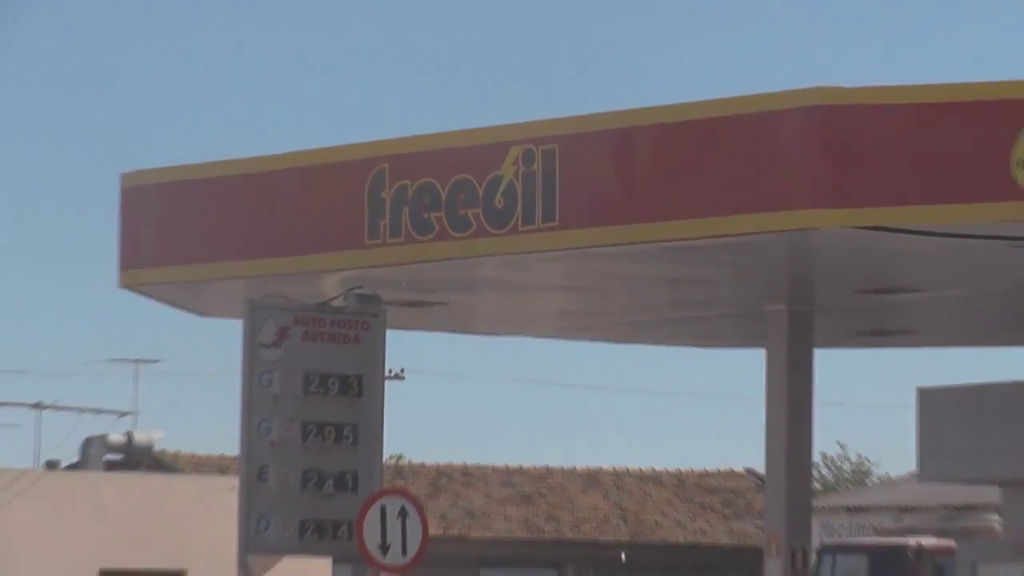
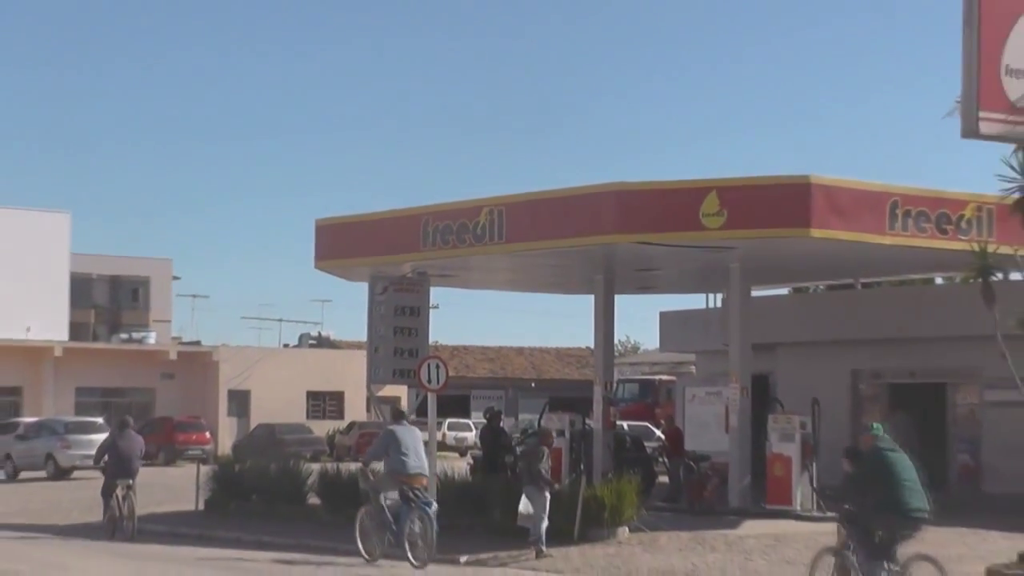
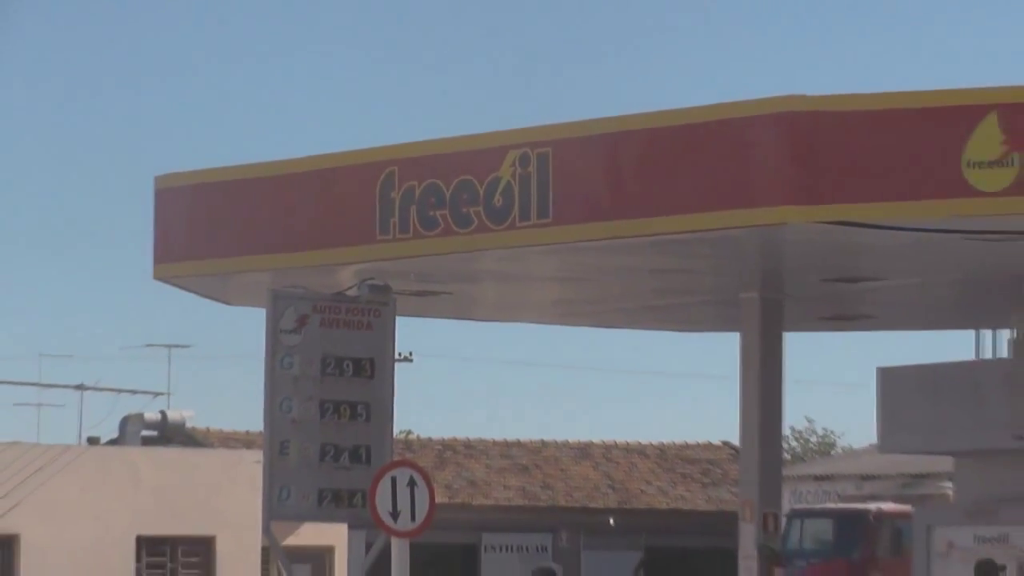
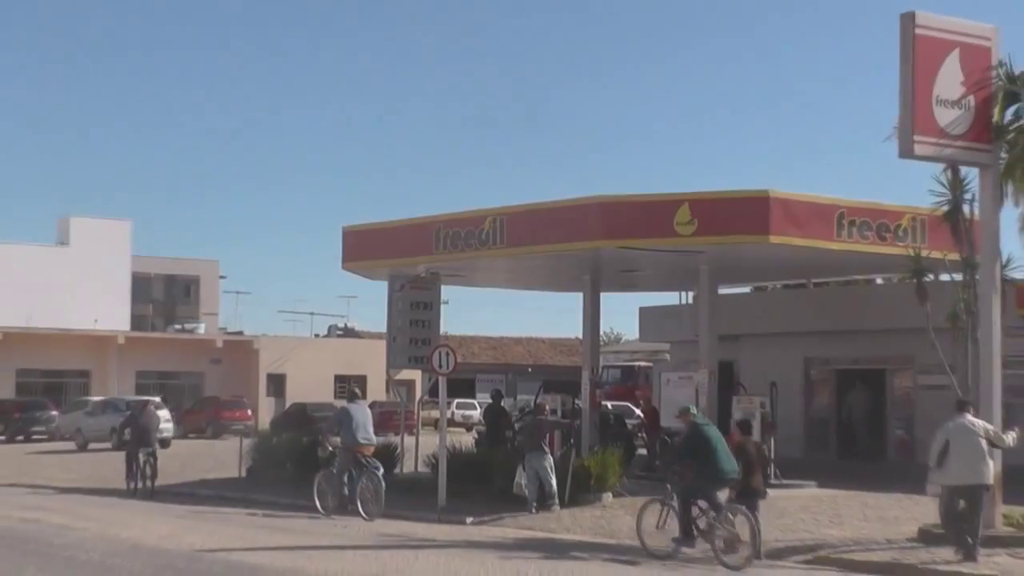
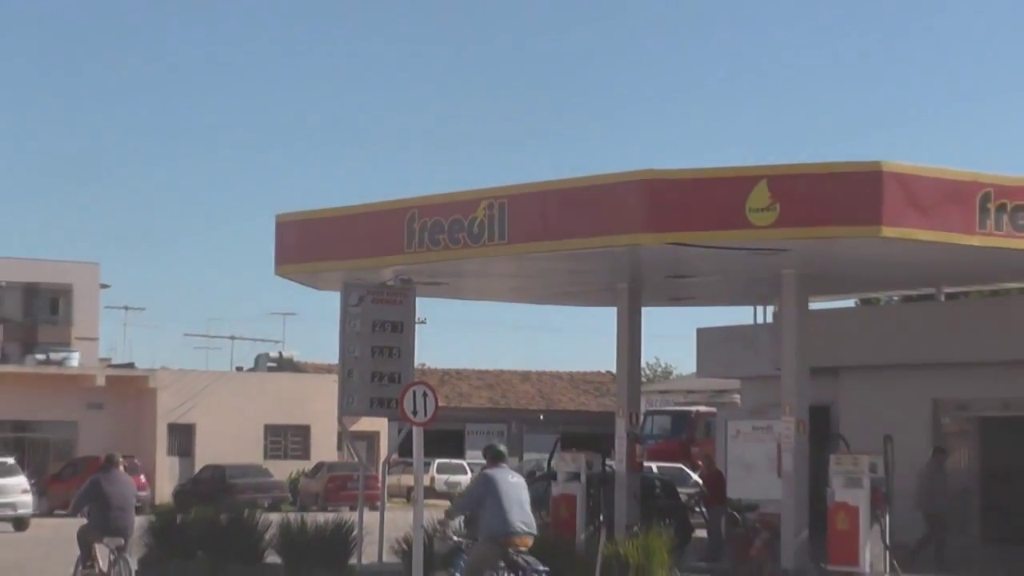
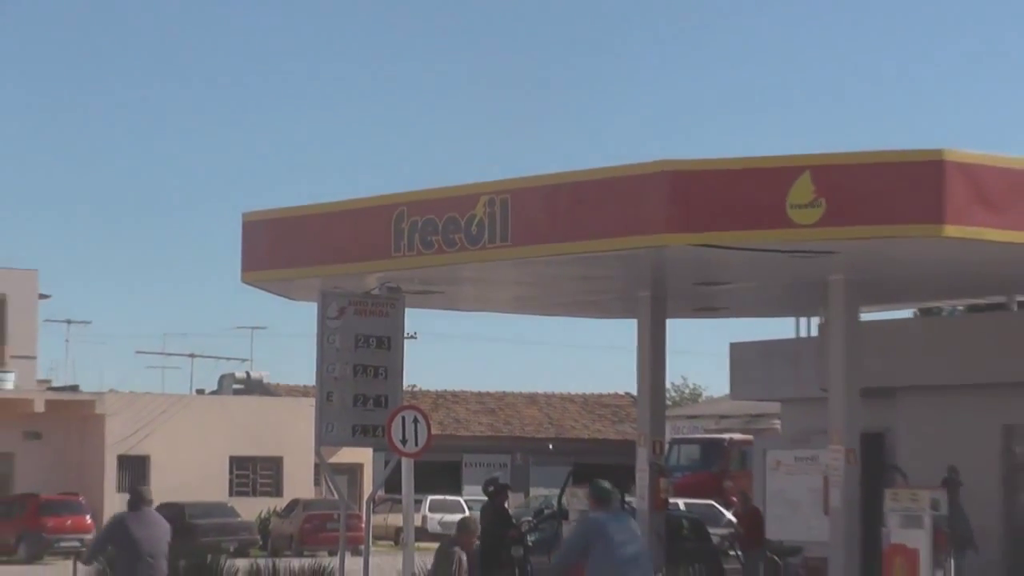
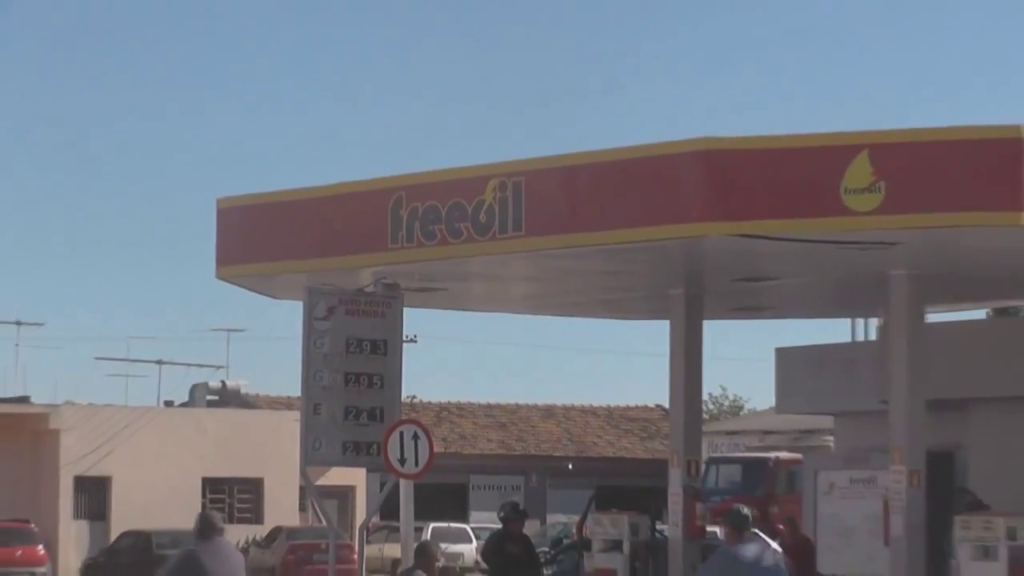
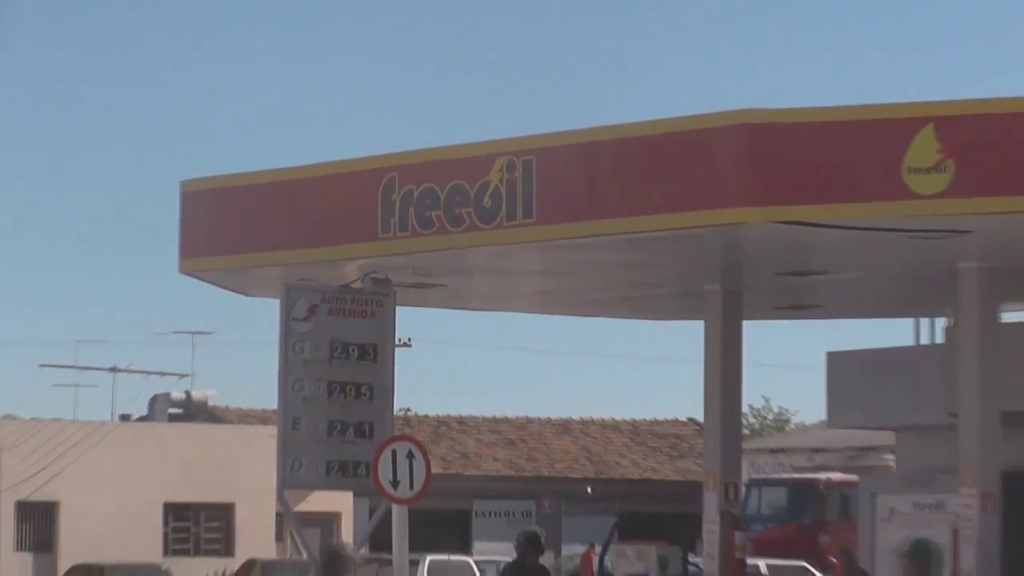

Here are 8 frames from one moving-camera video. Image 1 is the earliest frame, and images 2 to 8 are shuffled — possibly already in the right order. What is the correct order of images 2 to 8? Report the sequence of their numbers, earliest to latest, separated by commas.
3, 8, 7, 6, 5, 2, 4
